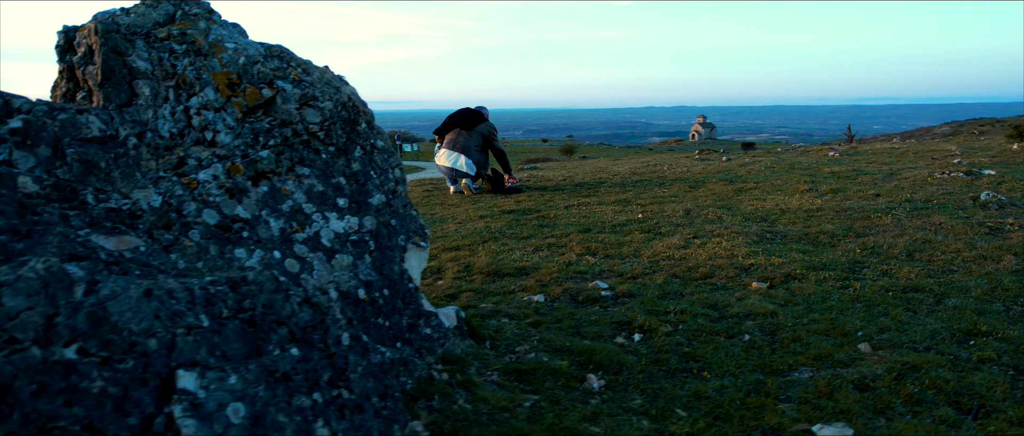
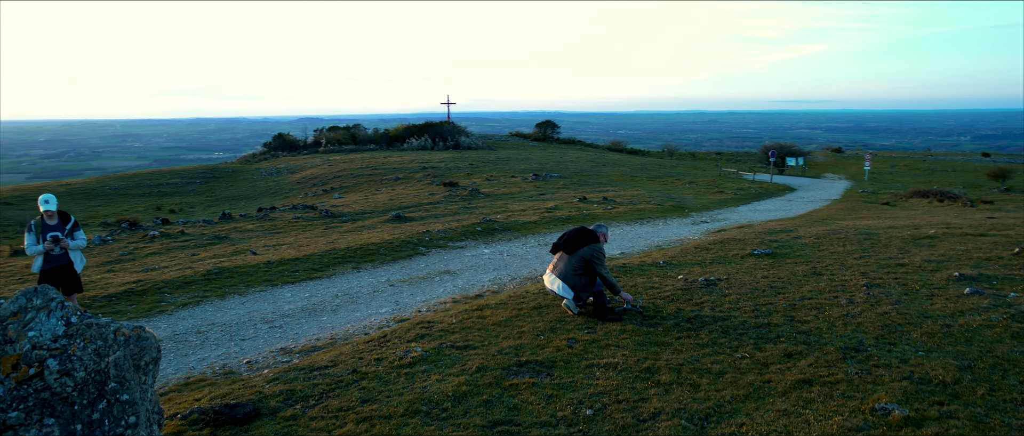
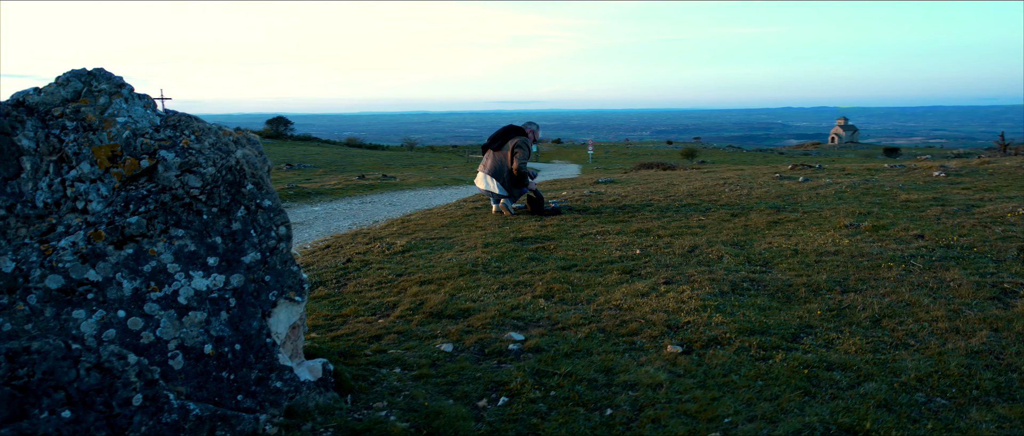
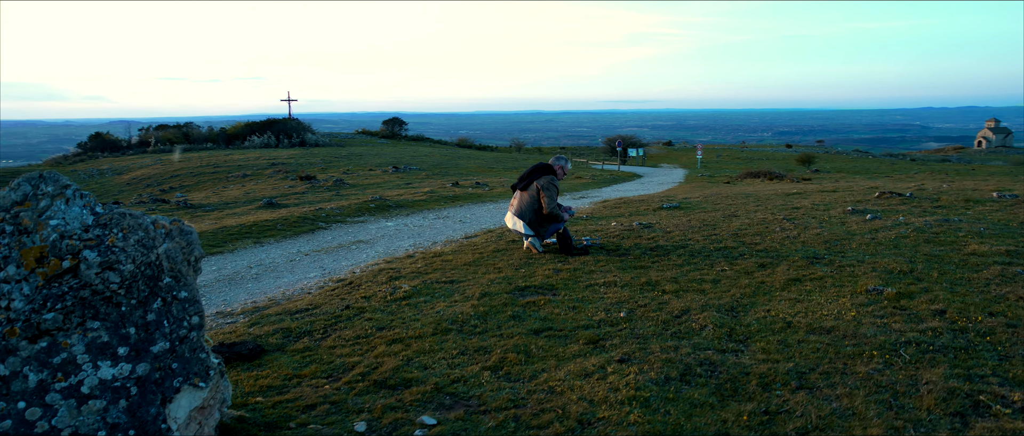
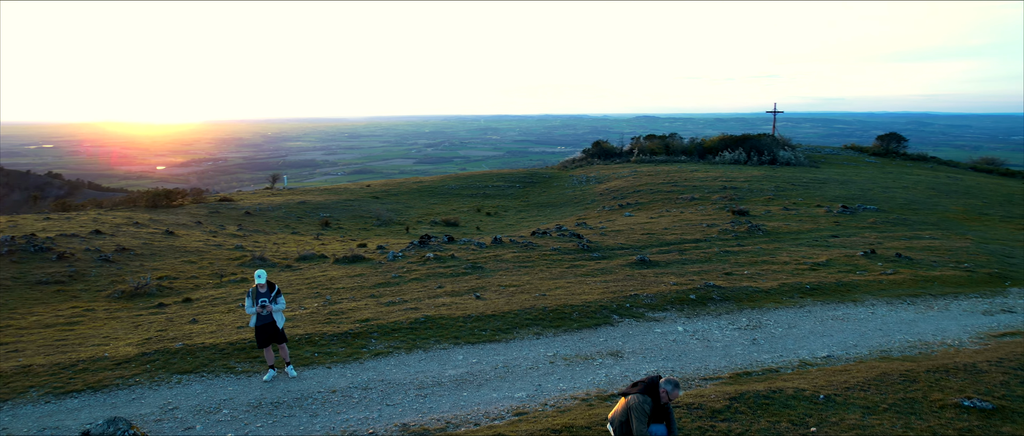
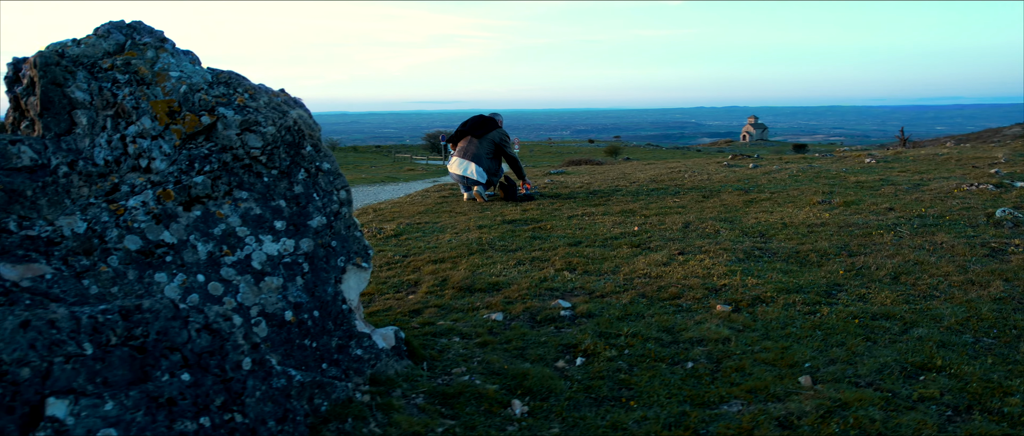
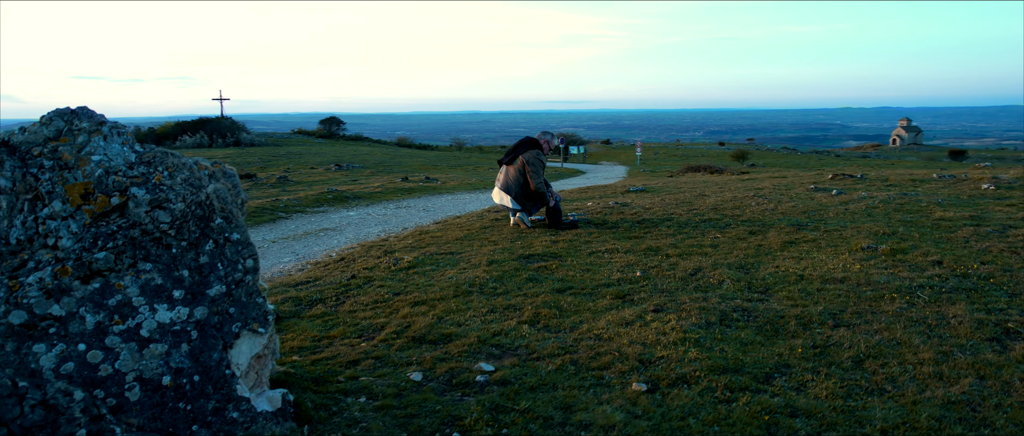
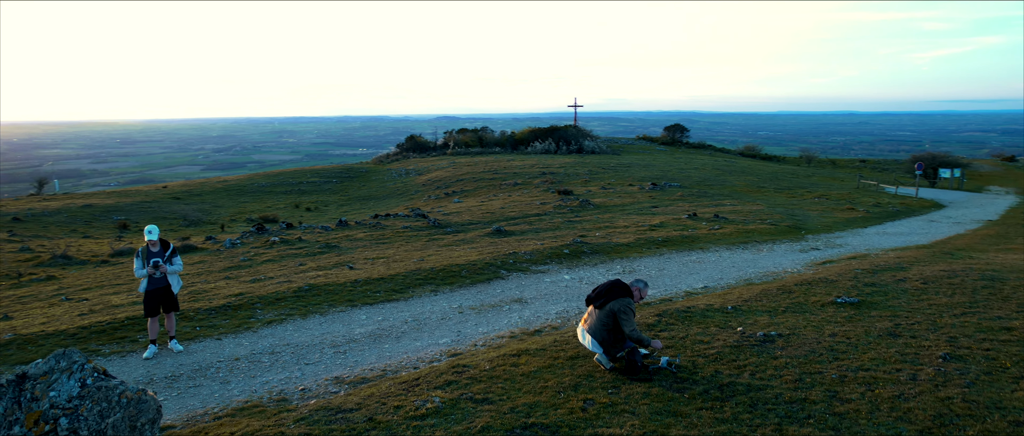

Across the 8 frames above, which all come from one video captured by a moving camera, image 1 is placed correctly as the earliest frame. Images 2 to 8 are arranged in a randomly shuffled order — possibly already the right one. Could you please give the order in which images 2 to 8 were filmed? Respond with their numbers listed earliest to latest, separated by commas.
6, 3, 7, 4, 2, 8, 5
